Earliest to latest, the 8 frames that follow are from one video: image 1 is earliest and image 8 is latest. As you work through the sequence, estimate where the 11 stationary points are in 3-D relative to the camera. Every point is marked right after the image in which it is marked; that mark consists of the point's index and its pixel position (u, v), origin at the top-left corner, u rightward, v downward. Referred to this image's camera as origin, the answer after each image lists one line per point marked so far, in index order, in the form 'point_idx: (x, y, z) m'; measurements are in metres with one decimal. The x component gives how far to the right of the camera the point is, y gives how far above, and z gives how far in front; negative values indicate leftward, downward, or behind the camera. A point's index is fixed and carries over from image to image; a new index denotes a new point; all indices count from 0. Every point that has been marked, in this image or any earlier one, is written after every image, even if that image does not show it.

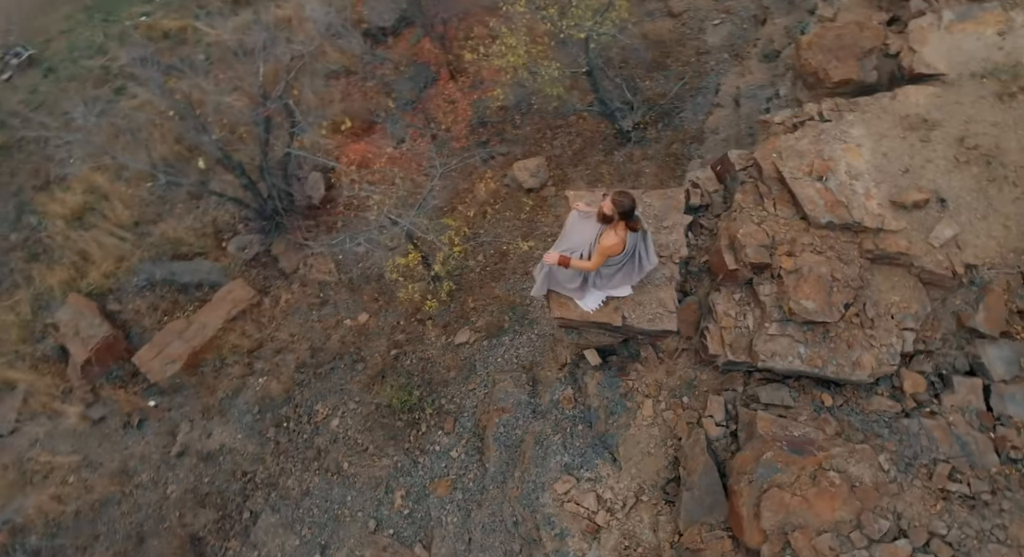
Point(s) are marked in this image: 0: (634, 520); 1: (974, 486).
0: (+0.8, -1.5, +3.7) m
1: (+2.4, -1.1, +2.9) m
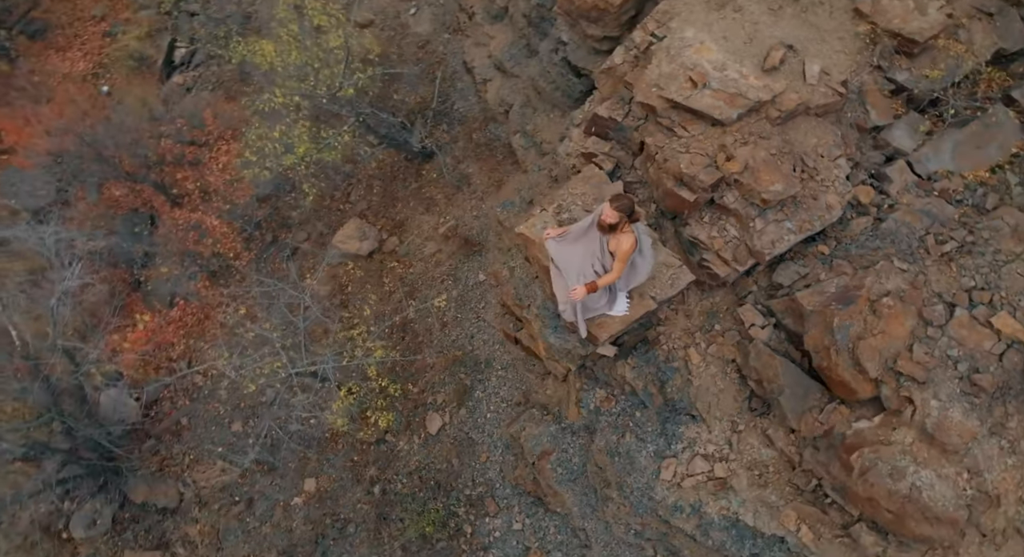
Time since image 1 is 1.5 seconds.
0: (+1.6, -1.1, +3.8) m
1: (+2.7, +0.3, +3.5) m
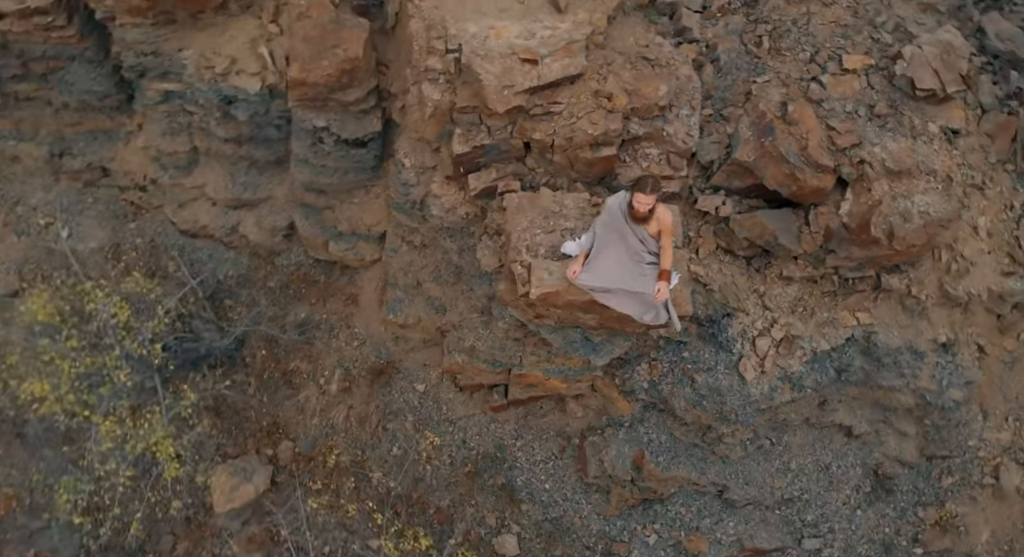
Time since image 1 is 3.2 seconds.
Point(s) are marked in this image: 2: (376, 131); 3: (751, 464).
0: (+1.8, -0.1, +4.0) m
1: (+1.7, +1.7, +3.9) m
2: (-0.9, +0.9, +3.6) m
3: (+1.8, -1.4, +4.5) m
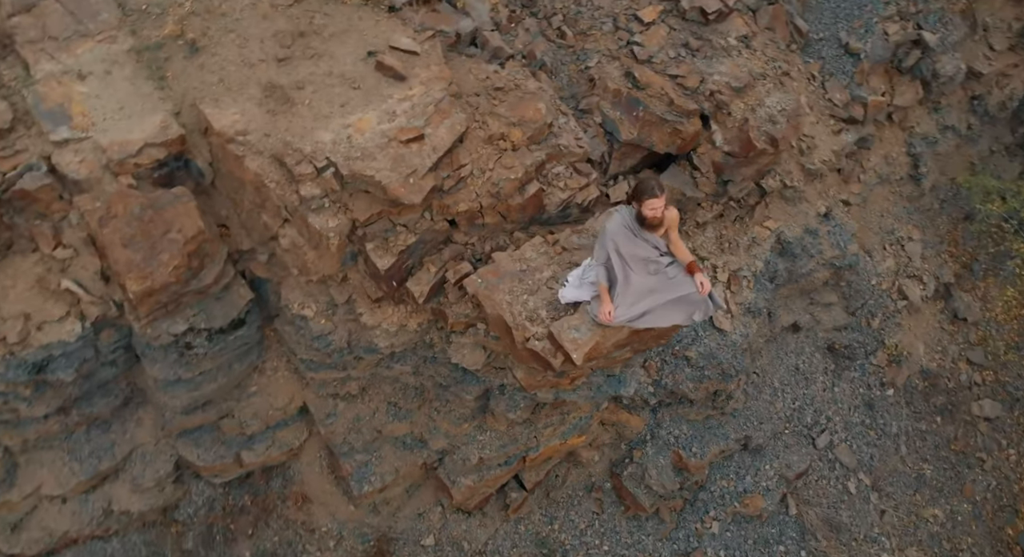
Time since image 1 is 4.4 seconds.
0: (+1.3, +0.3, +4.1) m
1: (+0.3, +1.7, +4.0) m
2: (-1.3, -0.1, +2.9) m
3: (+1.9, -1.0, +4.5) m
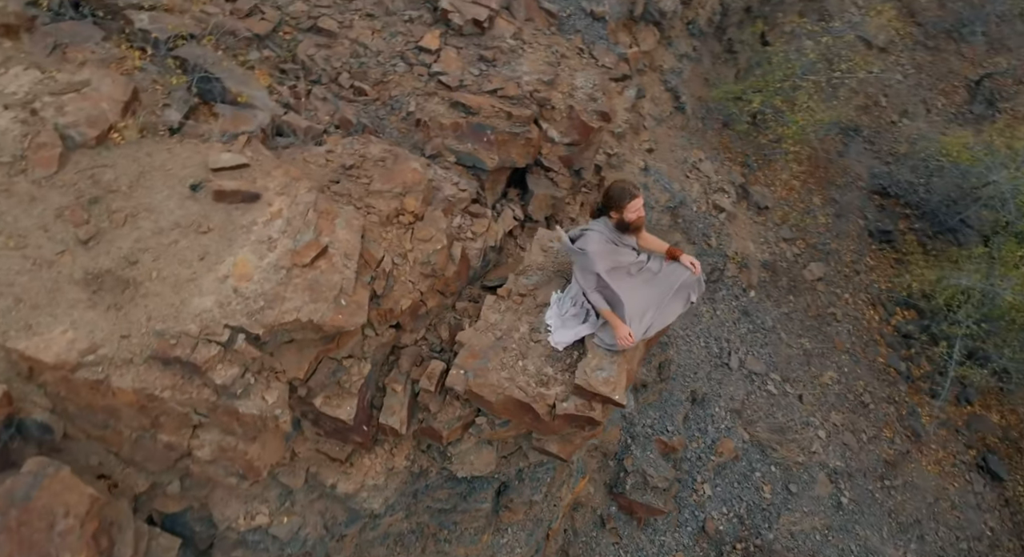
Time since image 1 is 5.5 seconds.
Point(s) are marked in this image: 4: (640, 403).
0: (+0.5, +0.3, +4.1) m
1: (-1.0, +1.2, +3.7) m
2: (-1.2, -1.0, +2.2) m
3: (+1.4, -0.6, +4.7) m
4: (+0.9, -0.8, +4.1) m
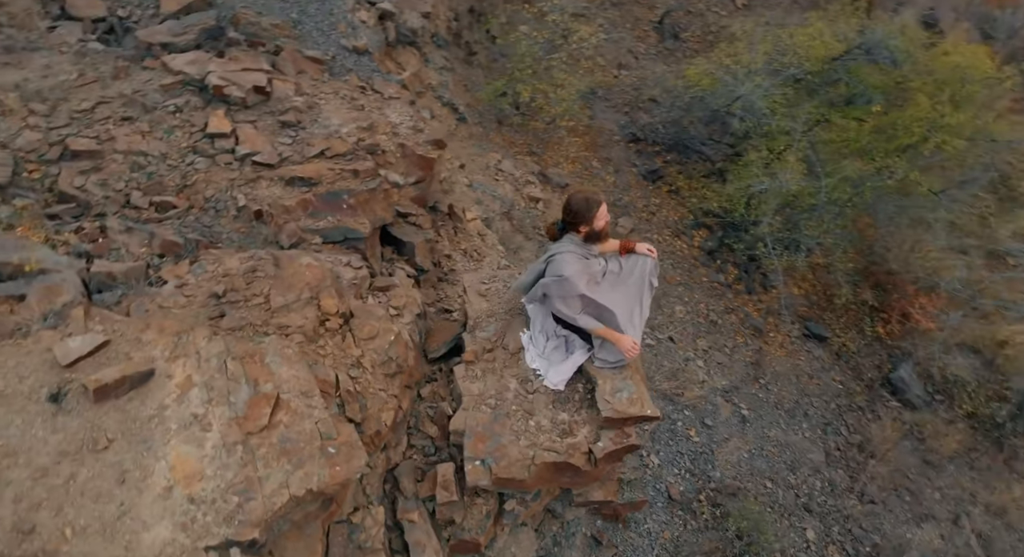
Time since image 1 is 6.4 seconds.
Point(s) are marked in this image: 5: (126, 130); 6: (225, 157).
0: (-0.3, +0.1, +3.9) m
1: (-1.9, +0.4, +3.1) m
2: (-0.8, -1.6, +1.6) m
3: (+0.7, -0.4, +4.8) m
4: (+0.5, -0.8, +4.1) m
5: (-2.4, +0.9, +3.7) m
6: (-1.6, +0.7, +3.3) m
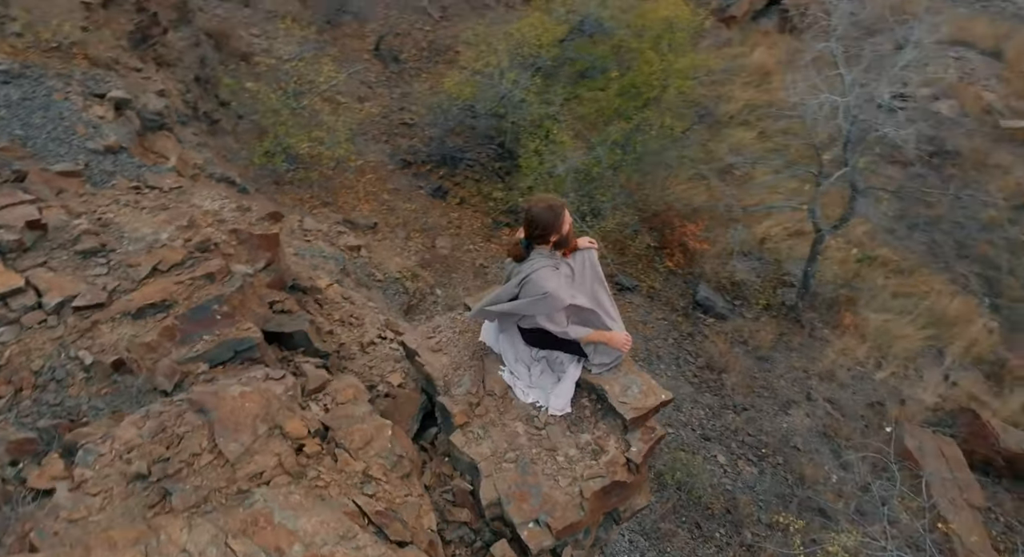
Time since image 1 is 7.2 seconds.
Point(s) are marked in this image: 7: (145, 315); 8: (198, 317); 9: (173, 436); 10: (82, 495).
0: (-0.9, -0.3, +3.7) m
1: (-2.2, -0.5, +2.4) m
2: (-0.2, -1.9, +1.4) m
3: (-0.1, -0.6, +4.8) m
4: (0.0, -0.9, +4.1) m
5: (-3.0, -0.2, +2.8) m
6: (-2.1, -0.2, +2.7) m
7: (-1.7, -0.2, +2.7) m
8: (-1.4, -0.2, +2.7) m
9: (-1.2, -0.6, +2.0) m
10: (-1.4, -0.7, +1.9) m
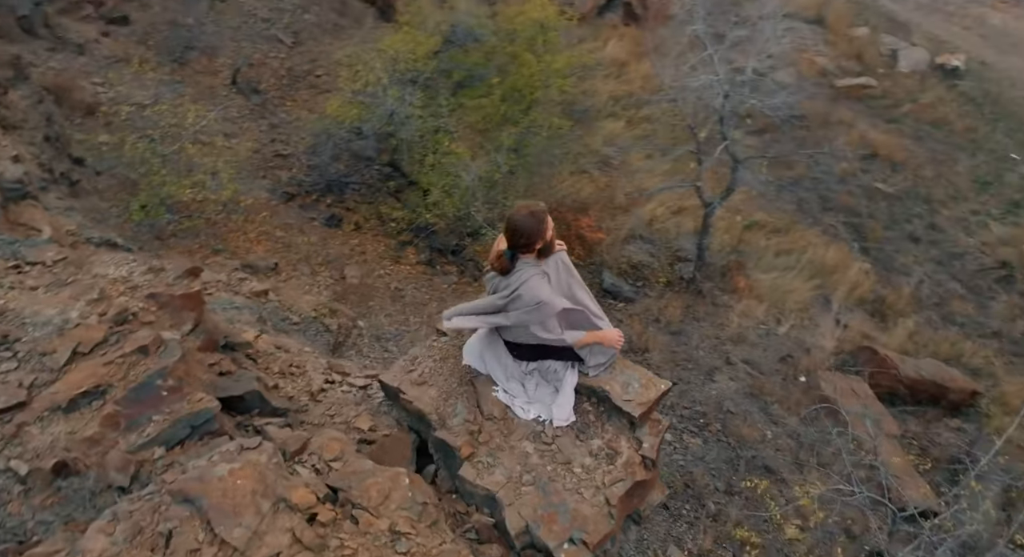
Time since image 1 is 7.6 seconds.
0: (-1.1, -0.6, +3.5) m
1: (-2.2, -0.9, +2.1) m
2: (+0.2, -1.9, +1.3) m
3: (-0.4, -0.8, +4.7) m
4: (-0.2, -1.1, +4.0) m
5: (-3.1, -0.8, +2.4) m
6: (-2.2, -0.6, +2.4) m
7: (-1.8, -0.5, +2.4) m
8: (-1.5, -0.5, +2.5) m
9: (-1.1, -0.8, +1.8) m
10: (-1.3, -1.0, +1.6) m
